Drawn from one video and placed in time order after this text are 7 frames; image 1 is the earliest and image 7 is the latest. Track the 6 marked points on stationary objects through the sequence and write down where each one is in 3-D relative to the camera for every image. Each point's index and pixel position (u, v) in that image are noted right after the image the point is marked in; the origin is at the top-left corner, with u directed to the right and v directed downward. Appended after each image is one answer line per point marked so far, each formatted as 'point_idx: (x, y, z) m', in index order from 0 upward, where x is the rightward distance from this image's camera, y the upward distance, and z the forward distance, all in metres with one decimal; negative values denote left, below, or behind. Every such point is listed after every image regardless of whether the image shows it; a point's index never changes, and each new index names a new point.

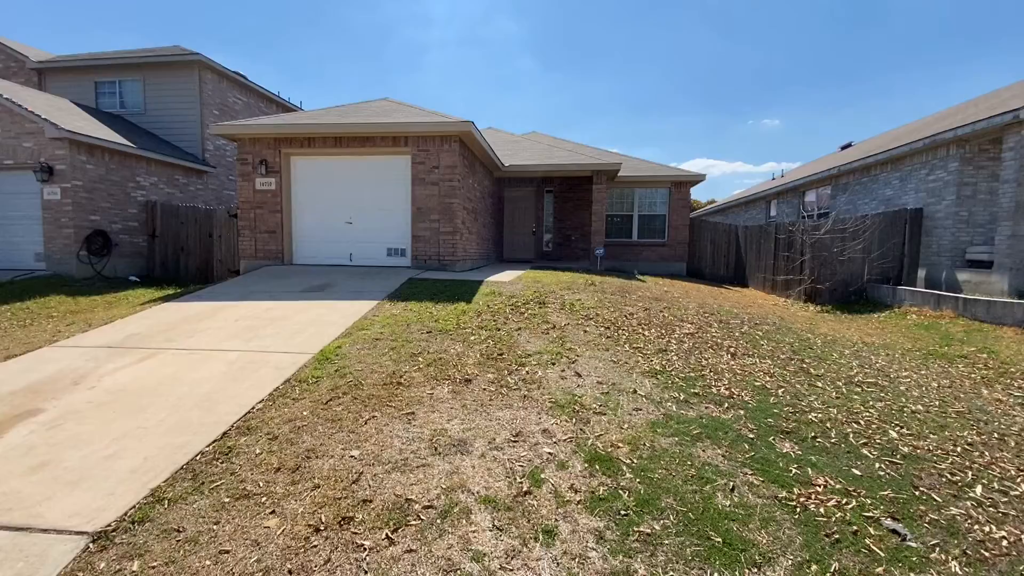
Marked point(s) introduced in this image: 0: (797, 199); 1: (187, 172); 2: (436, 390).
0: (+9.8, +3.1, +17.0) m
1: (-9.7, +3.5, +14.6) m
2: (-0.7, -0.9, +4.4) m
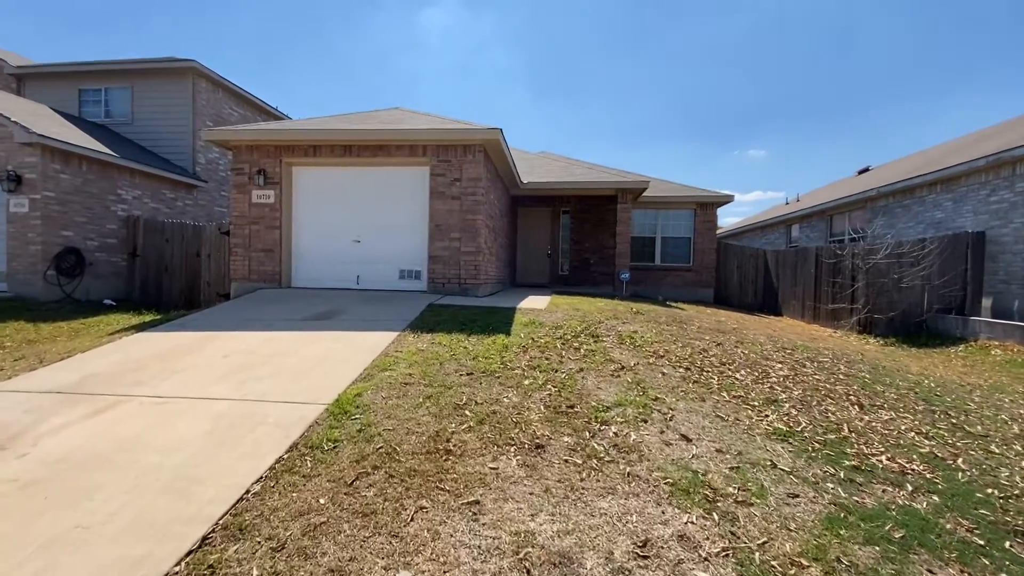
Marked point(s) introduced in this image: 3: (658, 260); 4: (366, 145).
0: (+10.2, +2.1, +16.1) m
1: (-9.2, +2.8, +13.4) m
2: (-0.1, -1.2, +3.2) m
3: (+4.3, +0.8, +14.5) m
4: (-2.6, +2.6, +8.7) m
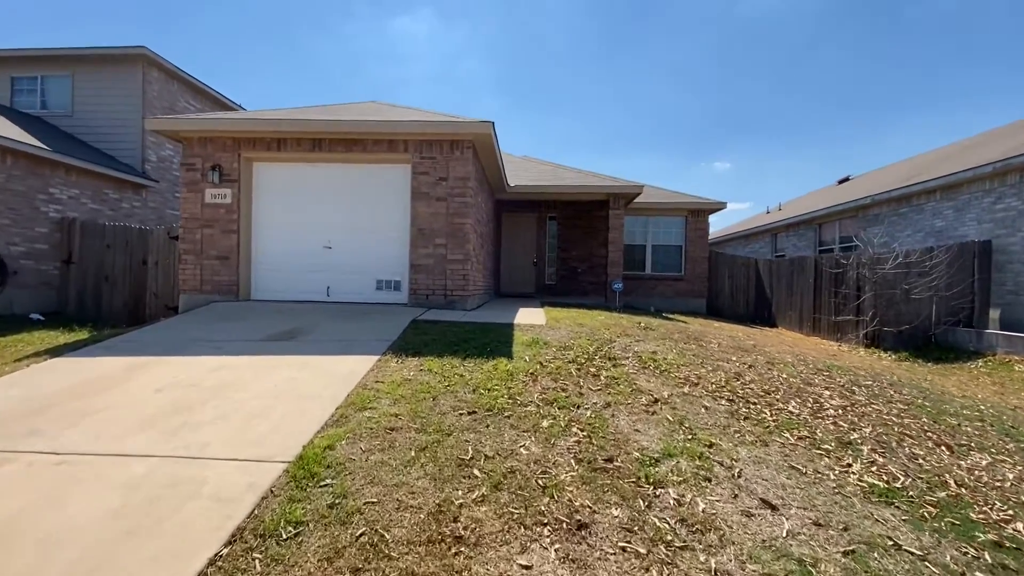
0: (+9.7, +1.8, +15.8) m
1: (-9.6, +2.5, +12.0) m
2: (+0.1, -1.3, +2.3) m
3: (+3.9, +0.5, +13.9) m
4: (-2.7, +2.4, +7.7) m
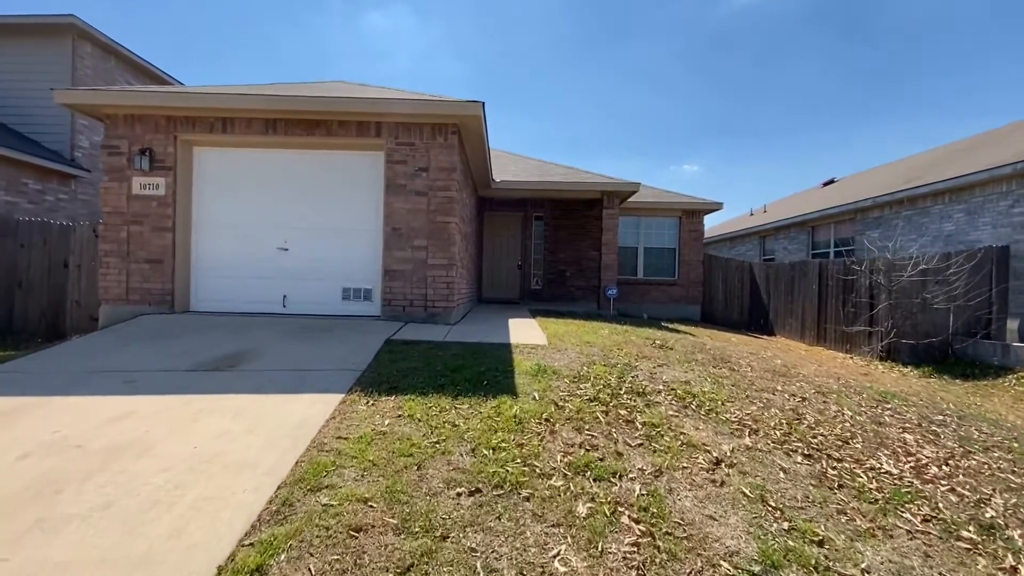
0: (+9.1, +1.7, +15.2) m
1: (-10.0, +2.4, +10.4) m
2: (+0.3, -1.4, +1.2) m
3: (+3.4, +0.4, +13.0) m
4: (-2.8, +2.2, +6.5) m
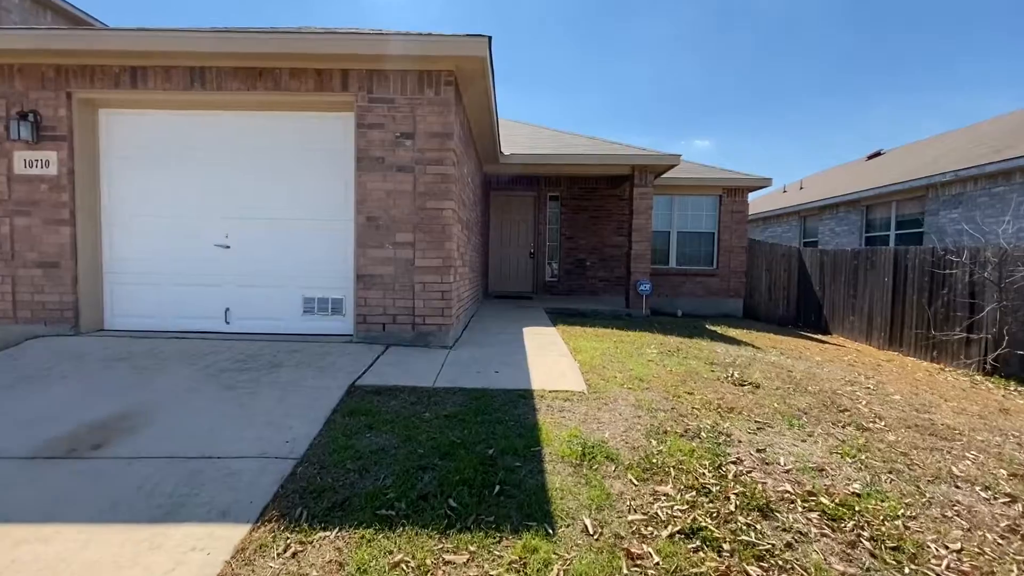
0: (+9.4, +2.0, +13.3) m
1: (-9.7, +2.4, +8.7) m
2: (+0.4, -1.7, -0.4) m
3: (+3.7, +0.6, +11.2) m
4: (-2.7, +2.1, +4.7) m
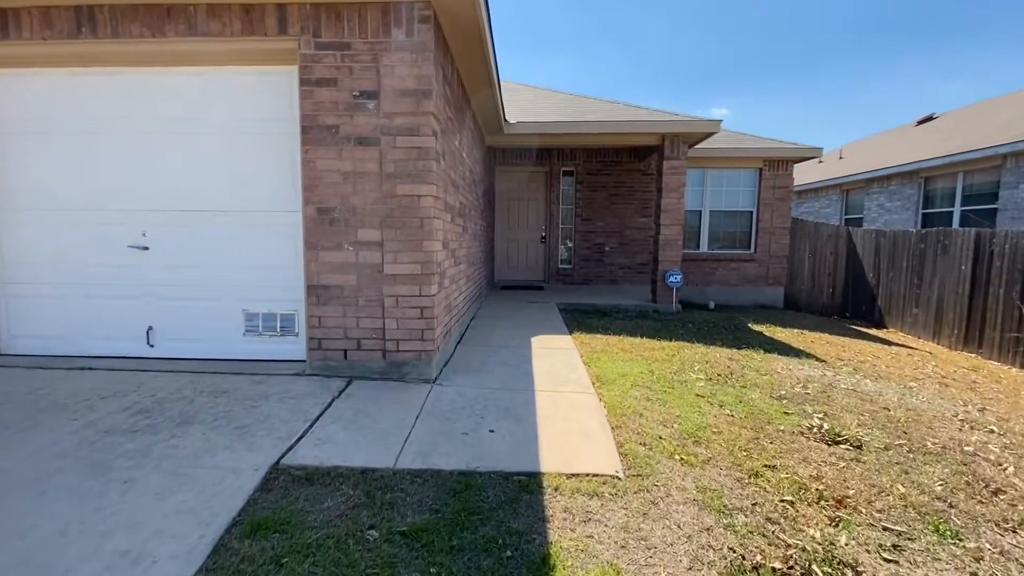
0: (+9.6, +2.4, +11.7) m
1: (-9.6, +2.5, +7.6) m
2: (+0.3, -2.1, -1.5) m
3: (+3.9, +0.9, +9.8) m
4: (-2.7, +2.0, +3.5) m
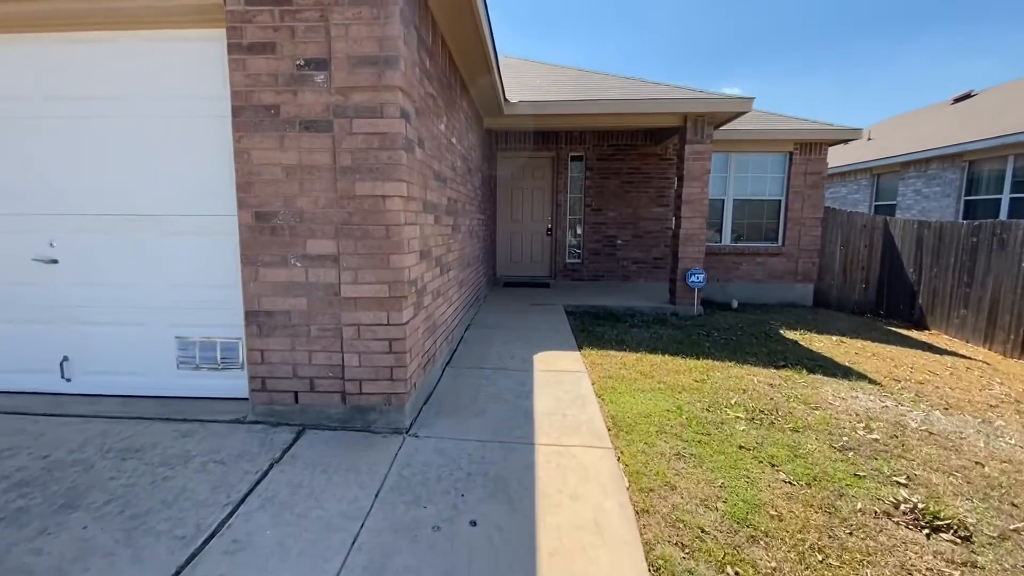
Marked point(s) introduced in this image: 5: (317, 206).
0: (+9.7, +2.5, +10.7) m
1: (-9.6, +2.5, +6.9) m
2: (+0.2, -2.4, -2.2) m
3: (+3.9, +0.9, +9.0) m
4: (-2.7, +1.8, +2.7) m
5: (-1.1, +0.4, +2.7) m
